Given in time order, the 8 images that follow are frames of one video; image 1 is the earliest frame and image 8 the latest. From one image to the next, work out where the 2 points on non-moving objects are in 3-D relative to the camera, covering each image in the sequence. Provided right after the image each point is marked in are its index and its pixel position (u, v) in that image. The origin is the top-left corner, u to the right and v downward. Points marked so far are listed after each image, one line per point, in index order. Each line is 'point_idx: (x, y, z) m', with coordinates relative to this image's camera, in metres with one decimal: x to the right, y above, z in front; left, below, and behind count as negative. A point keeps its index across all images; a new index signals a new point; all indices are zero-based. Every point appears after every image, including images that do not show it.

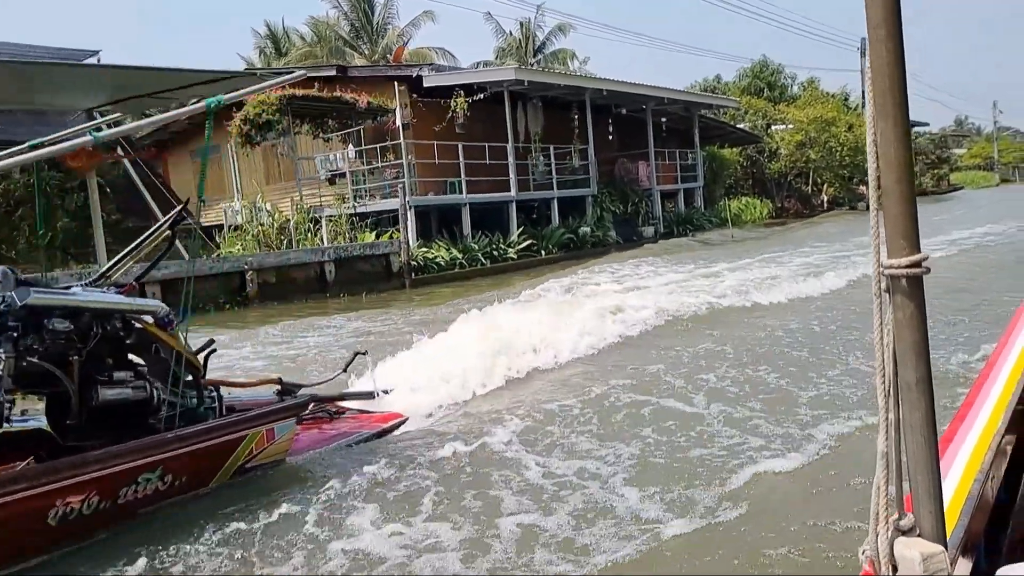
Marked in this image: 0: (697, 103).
0: (+5.0, +4.9, +19.2) m
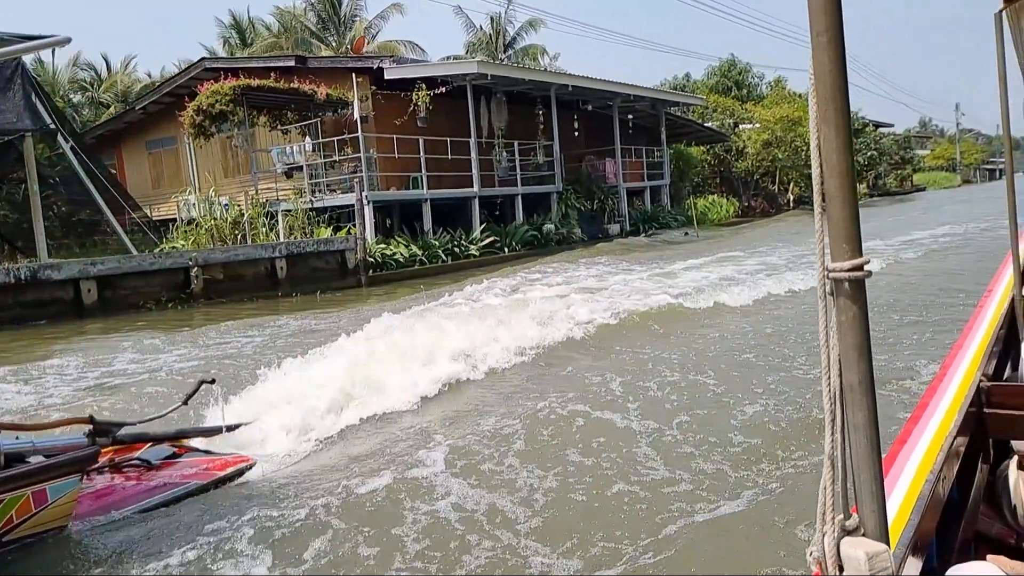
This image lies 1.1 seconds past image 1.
0: (+4.1, +5.0, +19.2) m
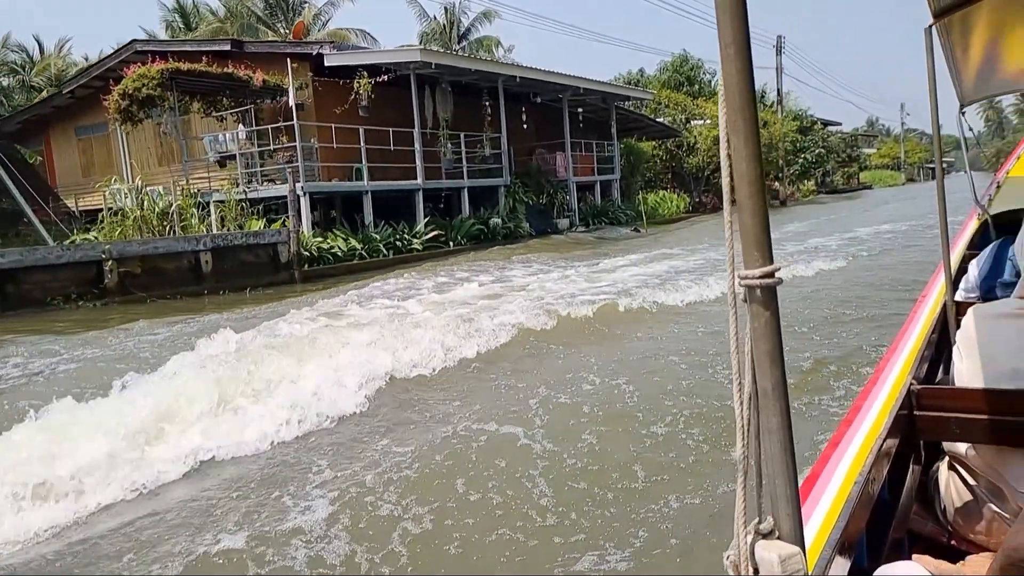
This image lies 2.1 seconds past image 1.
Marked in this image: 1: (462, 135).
0: (+2.7, +5.1, +19.0) m
1: (-1.1, +3.3, +15.4) m
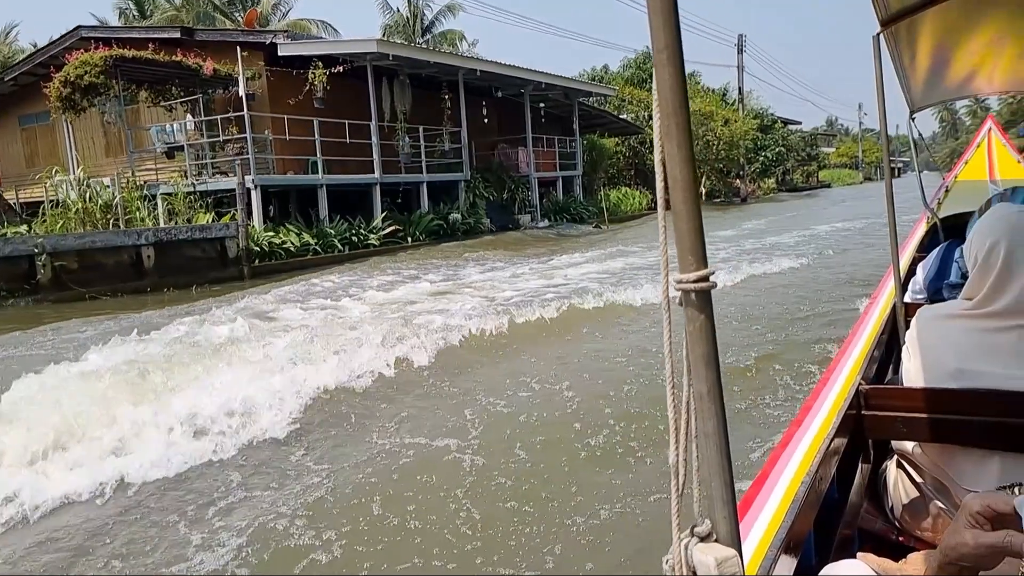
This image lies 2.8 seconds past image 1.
0: (+1.7, +5.2, +18.9) m
1: (-1.9, +3.4, +15.1) m
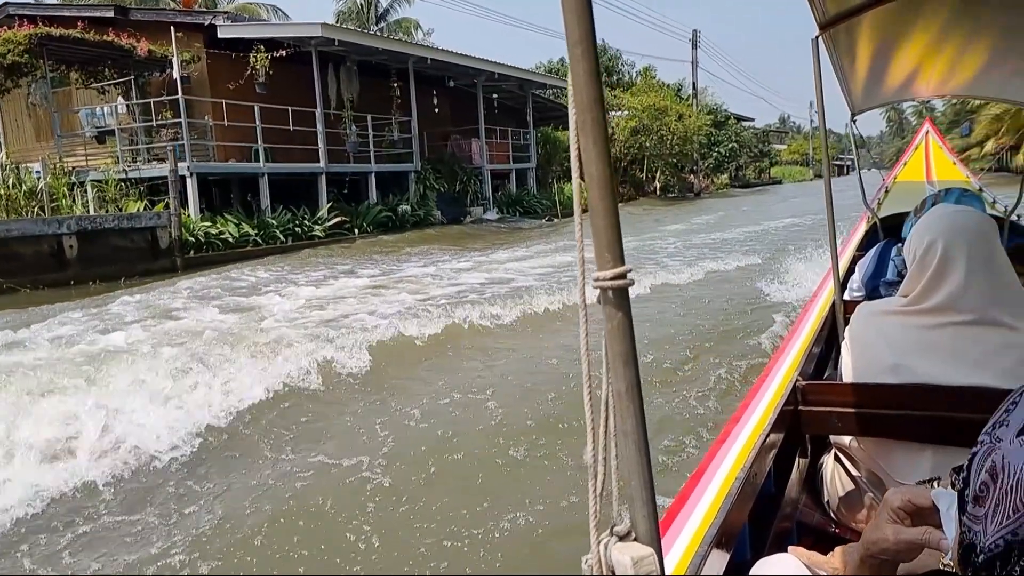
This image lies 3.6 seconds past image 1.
0: (+0.5, +5.4, +18.7) m
1: (-3.0, +3.5, +14.7) m
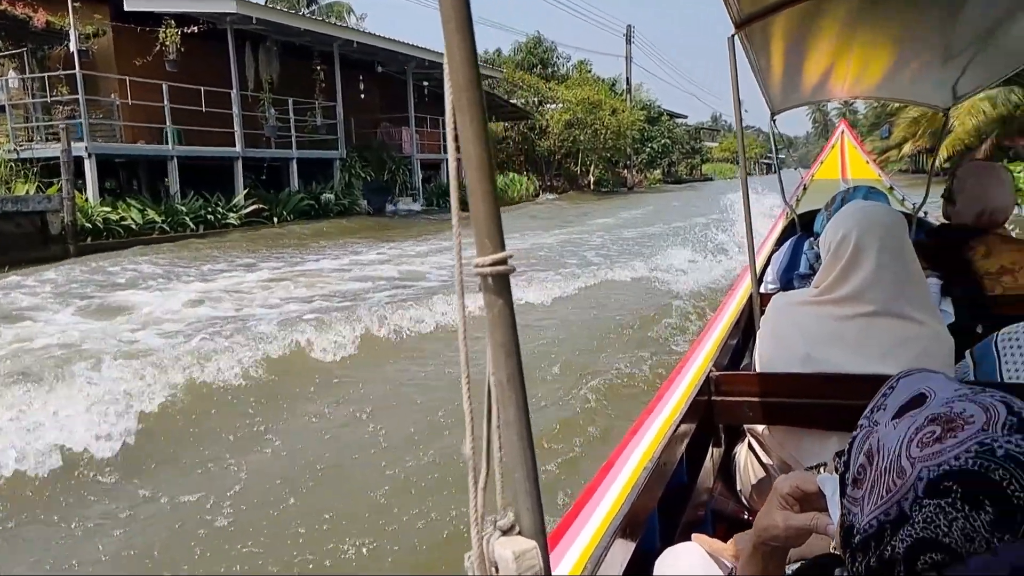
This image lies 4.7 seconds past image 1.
0: (-1.3, +5.6, +18.4) m
1: (-4.4, +3.7, +14.1) m
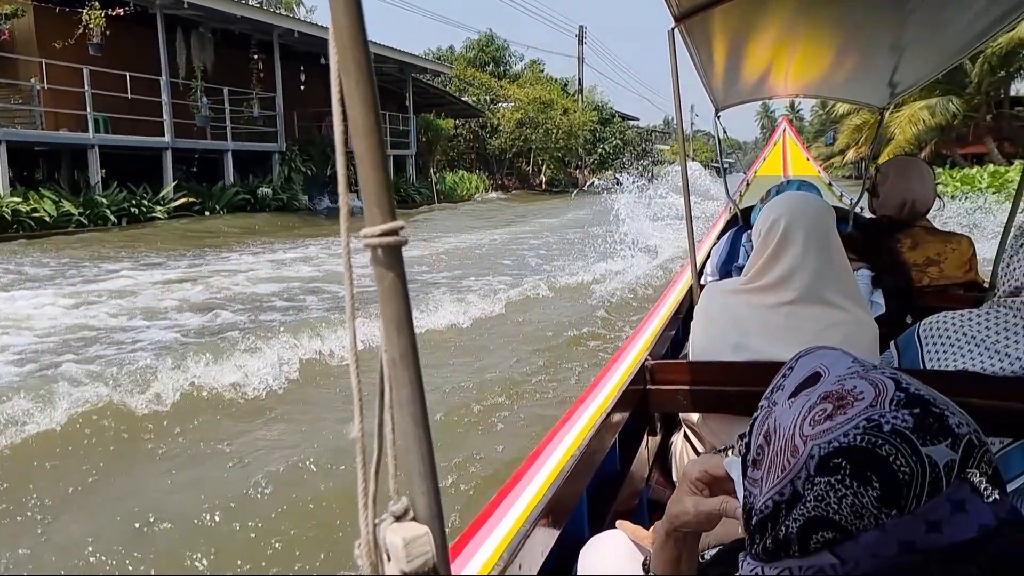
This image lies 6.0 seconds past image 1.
0: (-2.6, +5.6, +18.0) m
1: (-5.4, +3.7, +13.5) m
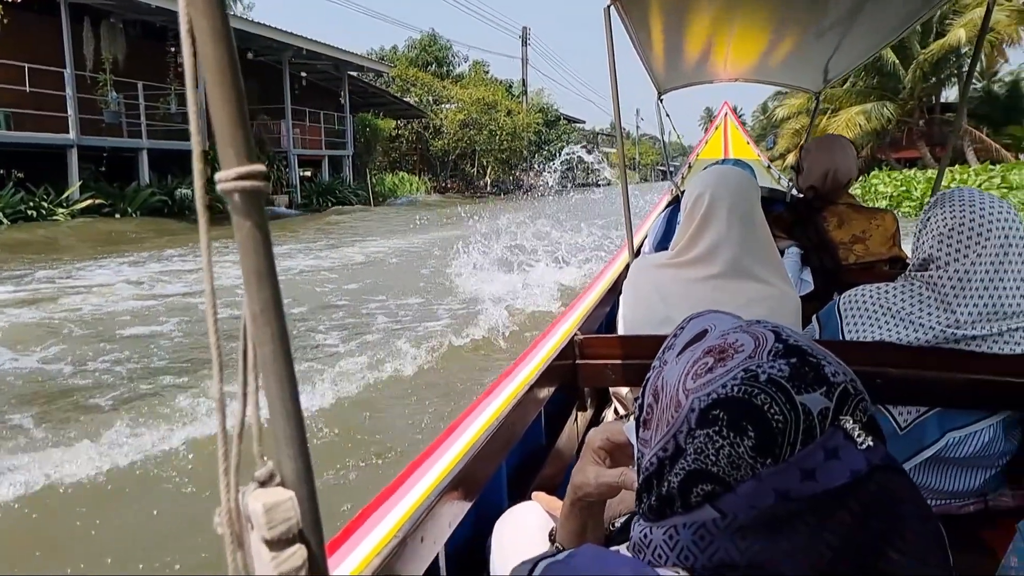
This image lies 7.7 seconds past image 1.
0: (-4.0, +5.4, +17.3) m
1: (-6.6, +3.6, +12.6) m
